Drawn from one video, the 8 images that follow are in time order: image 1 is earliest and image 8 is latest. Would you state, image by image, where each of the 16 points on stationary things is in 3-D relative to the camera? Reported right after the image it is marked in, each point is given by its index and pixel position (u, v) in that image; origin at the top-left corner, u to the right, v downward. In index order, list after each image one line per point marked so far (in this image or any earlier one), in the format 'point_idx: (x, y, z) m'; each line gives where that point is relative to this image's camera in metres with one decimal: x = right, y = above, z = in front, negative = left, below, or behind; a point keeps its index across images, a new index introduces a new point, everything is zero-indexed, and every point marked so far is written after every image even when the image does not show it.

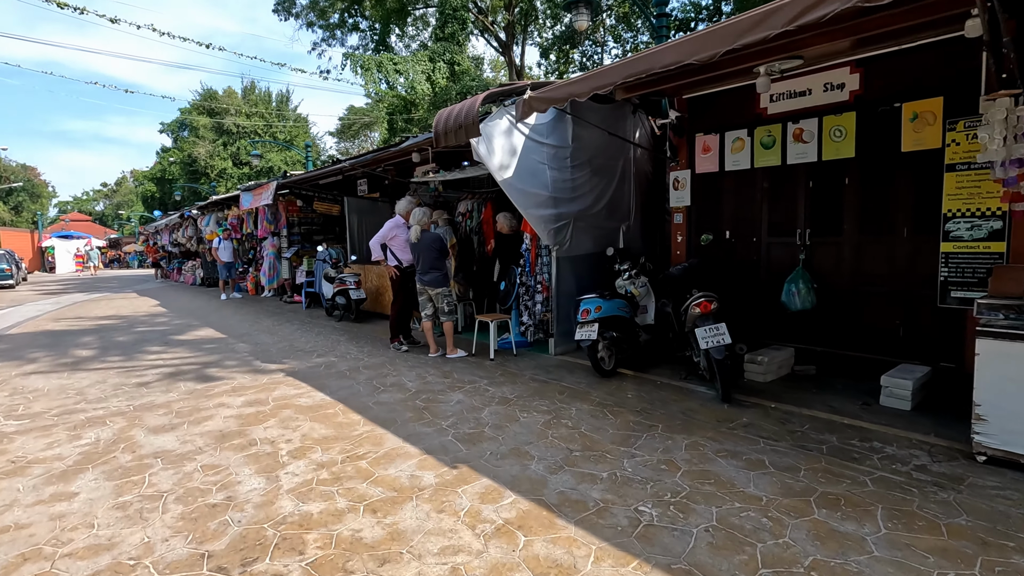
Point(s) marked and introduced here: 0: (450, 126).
0: (-0.6, +1.5, +5.0) m
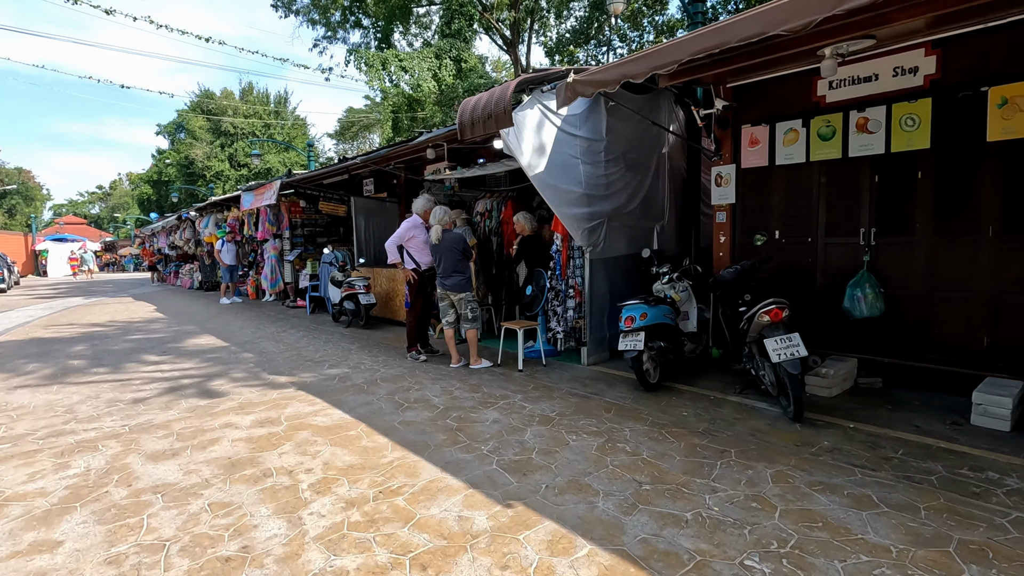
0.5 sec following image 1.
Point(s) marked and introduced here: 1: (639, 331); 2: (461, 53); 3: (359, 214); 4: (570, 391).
0: (-0.3, +1.5, +4.6) m
1: (+1.0, -0.3, +4.2) m
2: (-1.4, +6.5, +14.7) m
3: (-2.8, +1.3, +9.7) m
4: (+0.5, -0.8, +4.4) m
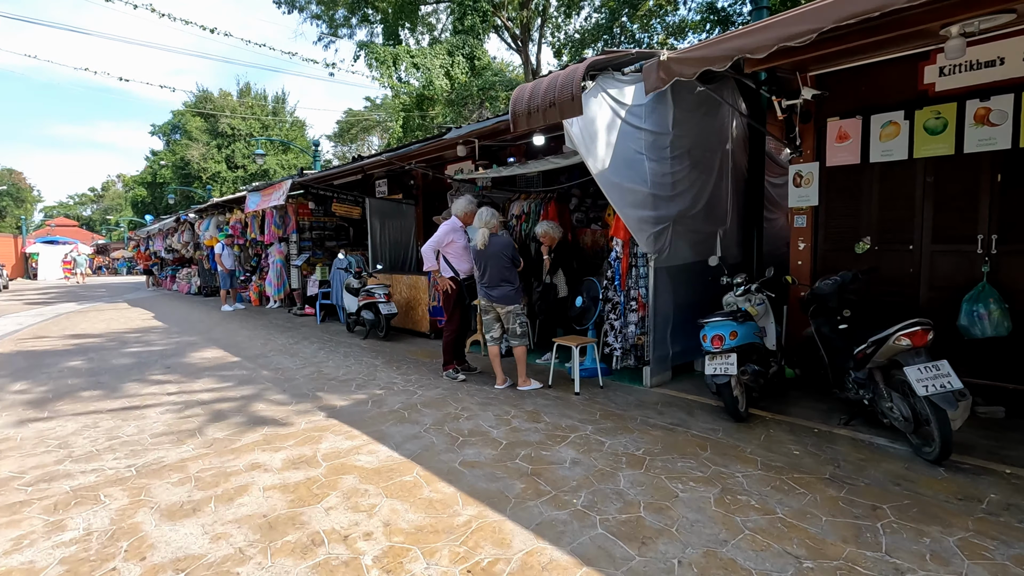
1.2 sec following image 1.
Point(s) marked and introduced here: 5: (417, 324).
0: (+0.2, +1.4, +4.0) m
1: (+1.5, -0.4, +3.6) m
2: (-1.0, +6.3, +14.1) m
3: (-2.3, +1.2, +9.1) m
4: (+1.0, -0.9, +3.8) m
5: (-1.3, -0.5, +7.4) m
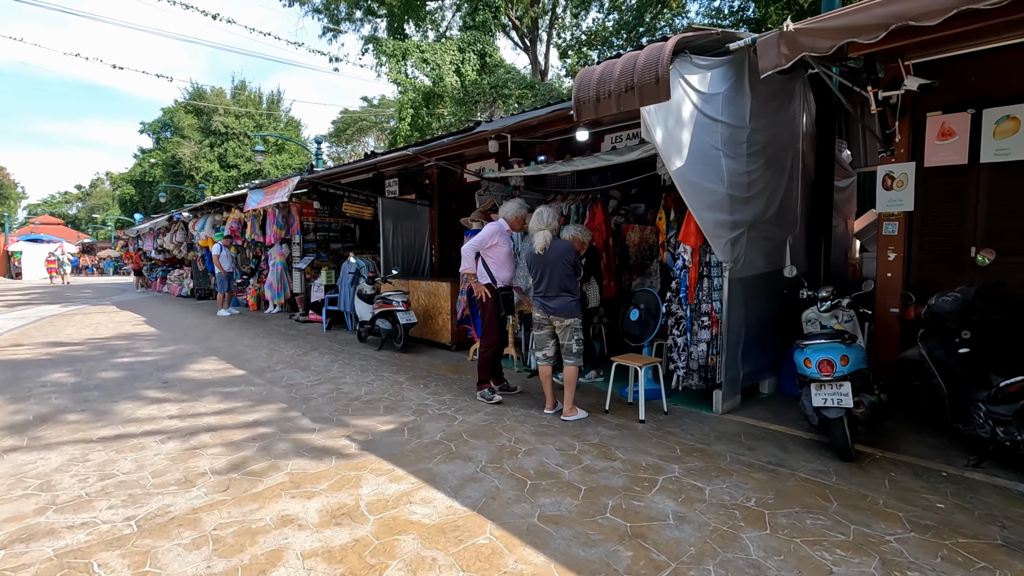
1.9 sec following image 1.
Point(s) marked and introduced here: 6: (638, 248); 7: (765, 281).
0: (+0.6, +1.3, +3.5) m
1: (+1.9, -0.5, +3.1) m
2: (-0.7, +6.1, +13.6) m
3: (-2.0, +1.1, +8.5) m
4: (+1.4, -1.0, +3.2) m
5: (-1.0, -0.6, +6.8) m
6: (+1.3, +0.4, +5.6) m
7: (+2.1, +0.1, +4.4) m
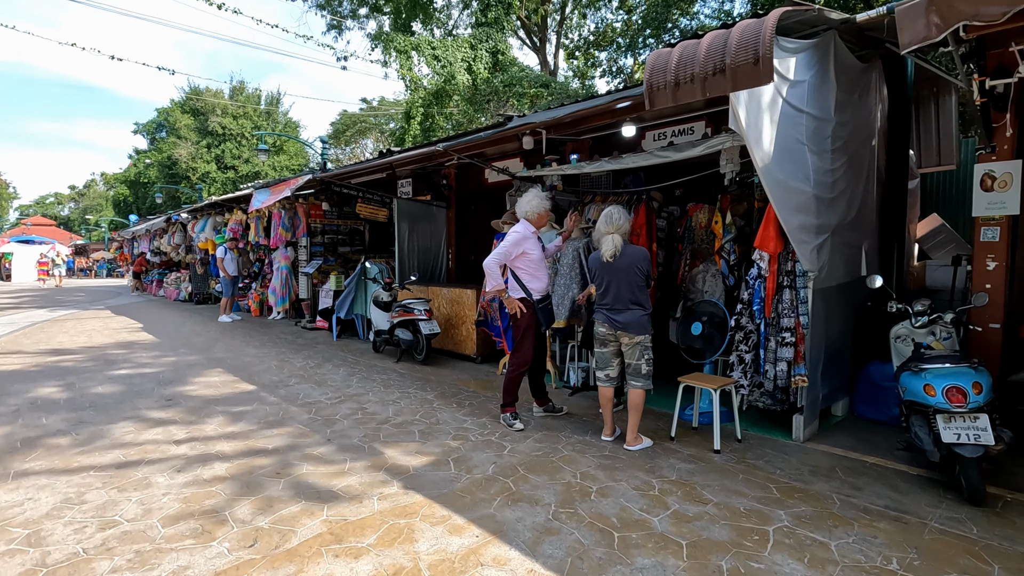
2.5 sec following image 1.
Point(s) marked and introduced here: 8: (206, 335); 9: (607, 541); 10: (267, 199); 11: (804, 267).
0: (+1.0, +1.2, +3.0) m
1: (+2.3, -0.6, +2.6) m
2: (-0.4, +6.0, +13.2) m
3: (-1.6, +1.0, +8.0) m
4: (+1.8, -1.1, +2.8) m
5: (-0.6, -0.7, +6.4) m
6: (+1.7, +0.3, +5.2) m
7: (+2.5, 0.0, +3.9) m
8: (-5.0, -0.8, +8.8) m
9: (+0.4, -1.1, +2.4) m
10: (-4.1, +1.5, +9.0) m
11: (+1.9, +0.1, +3.5) m
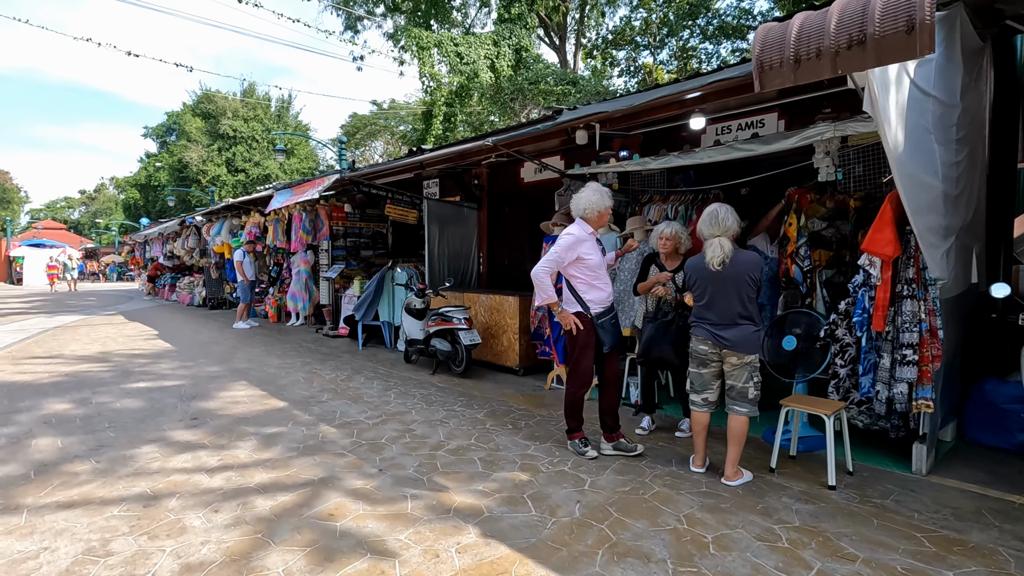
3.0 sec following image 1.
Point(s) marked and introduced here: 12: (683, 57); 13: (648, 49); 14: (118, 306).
0: (+1.5, +1.2, +2.6) m
1: (+2.7, -0.7, +2.2) m
2: (+0.2, +5.9, +12.8) m
3: (-1.1, +0.9, +7.6) m
4: (+2.2, -1.2, +2.3) m
5: (-0.1, -0.8, +5.9) m
6: (+2.2, +0.2, +4.7) m
7: (+2.9, -0.1, +3.5) m
8: (-4.5, -0.9, +8.4) m
9: (+0.9, -1.2, +1.9) m
10: (-3.6, +1.4, +8.6) m
11: (+2.4, +0.1, +3.0) m
12: (+5.7, +7.8, +18.1) m
13: (+4.7, +8.5, +18.9) m
14: (-11.3, -0.5, +15.3) m
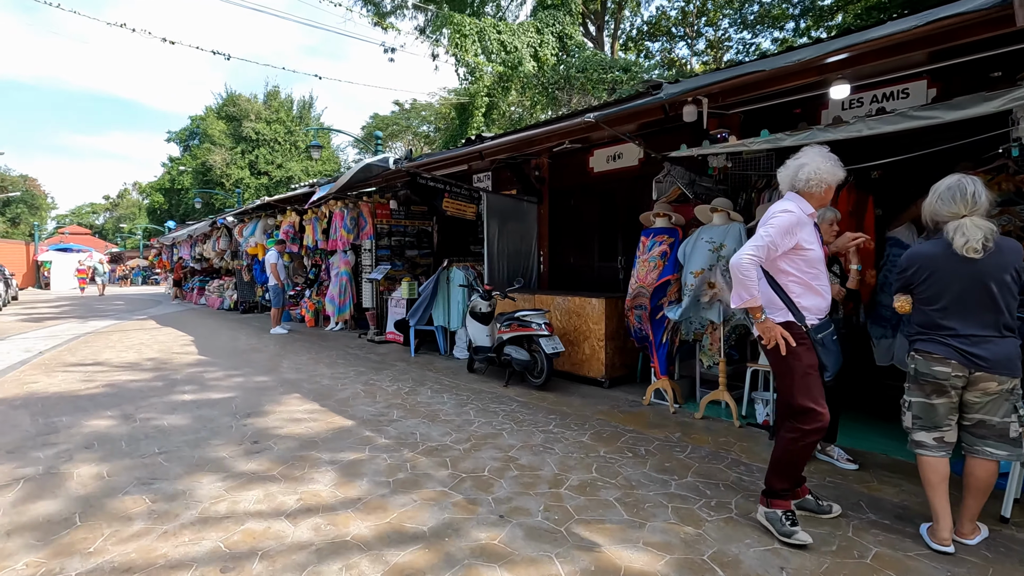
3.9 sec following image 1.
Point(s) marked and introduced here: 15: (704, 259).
0: (+2.2, +1.2, +1.9) m
1: (+3.5, -0.6, +1.4) m
2: (+1.2, +5.9, +12.1) m
3: (-0.3, +0.9, +6.9) m
4: (+2.9, -1.1, +1.6) m
5: (+0.7, -0.8, +5.3) m
6: (+2.9, +0.2, +4.0) m
7: (+3.7, -0.1, +2.7) m
8: (-3.6, -0.9, +7.9) m
9: (+1.6, -1.2, +1.2) m
10: (-2.7, +1.3, +8.0) m
11: (+3.1, +0.1, +2.3) m
12: (+6.8, +7.8, +17.3) m
13: (+5.8, +8.4, +18.2) m
14: (-10.2, -0.6, +14.9) m
15: (+1.5, +0.2, +4.1) m
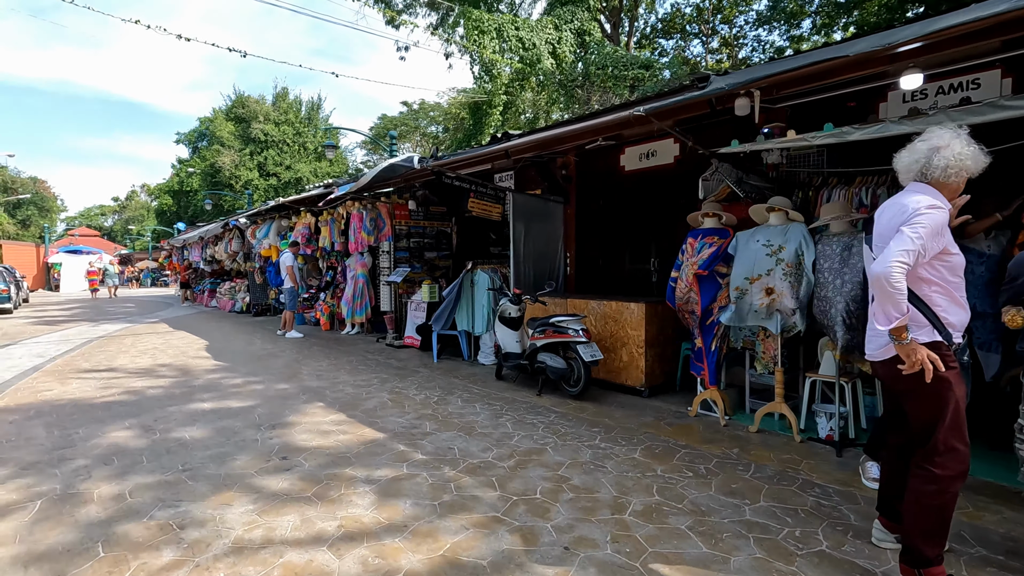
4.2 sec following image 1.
0: (+2.5, +1.1, +1.6) m
1: (+3.7, -0.7, +1.1) m
2: (+1.6, +5.8, +11.9) m
3: (+0.1, +0.9, +6.7) m
4: (+3.2, -1.2, +1.3) m
5: (+1.0, -0.8, +5.0) m
6: (+3.3, +0.2, +3.7) m
7: (+4.0, -0.1, +2.4) m
8: (-3.3, -1.0, +7.7) m
9: (+1.9, -1.2, +1.0) m
10: (-2.4, +1.3, +7.8) m
11: (+3.4, +0.1, +2.0) m
12: (+7.2, +7.7, +17.0) m
13: (+6.3, +8.4, +17.9) m
14: (-9.8, -0.7, +14.8) m
15: (+1.8, +0.2, +3.8) m
